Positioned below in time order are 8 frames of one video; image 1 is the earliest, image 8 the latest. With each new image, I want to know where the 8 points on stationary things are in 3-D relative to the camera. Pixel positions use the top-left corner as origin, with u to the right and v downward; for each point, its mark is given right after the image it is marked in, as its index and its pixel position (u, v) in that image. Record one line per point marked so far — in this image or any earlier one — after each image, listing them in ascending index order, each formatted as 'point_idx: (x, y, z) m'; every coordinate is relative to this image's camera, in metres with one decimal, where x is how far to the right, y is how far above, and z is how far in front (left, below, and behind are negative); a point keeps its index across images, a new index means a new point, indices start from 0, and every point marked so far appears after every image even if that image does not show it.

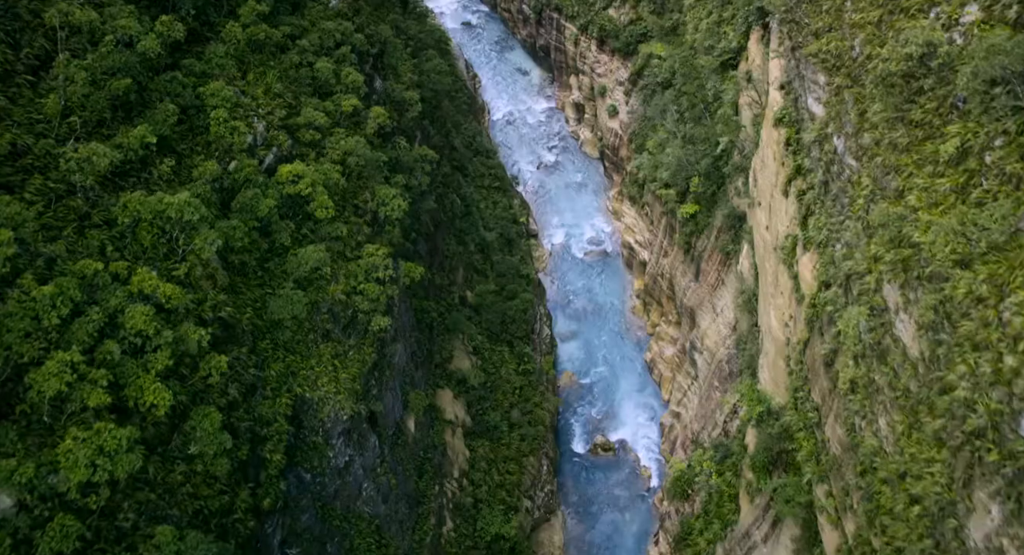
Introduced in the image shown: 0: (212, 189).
0: (-4.9, +1.3, +13.1) m
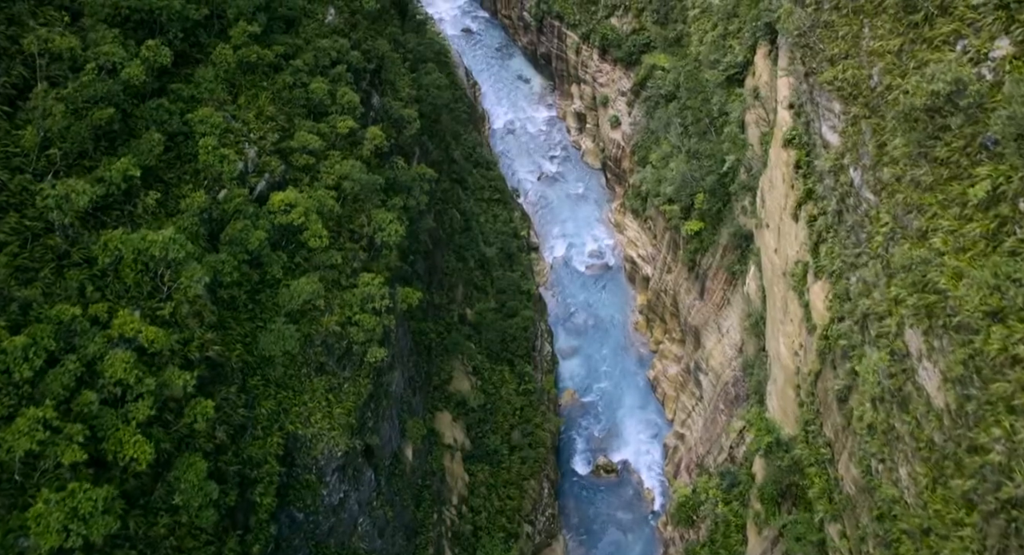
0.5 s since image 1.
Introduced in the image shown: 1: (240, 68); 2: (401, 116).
0: (-4.8, +0.8, +12.6) m
1: (-4.9, +3.6, +14.4) m
2: (-2.7, +3.9, +19.9) m
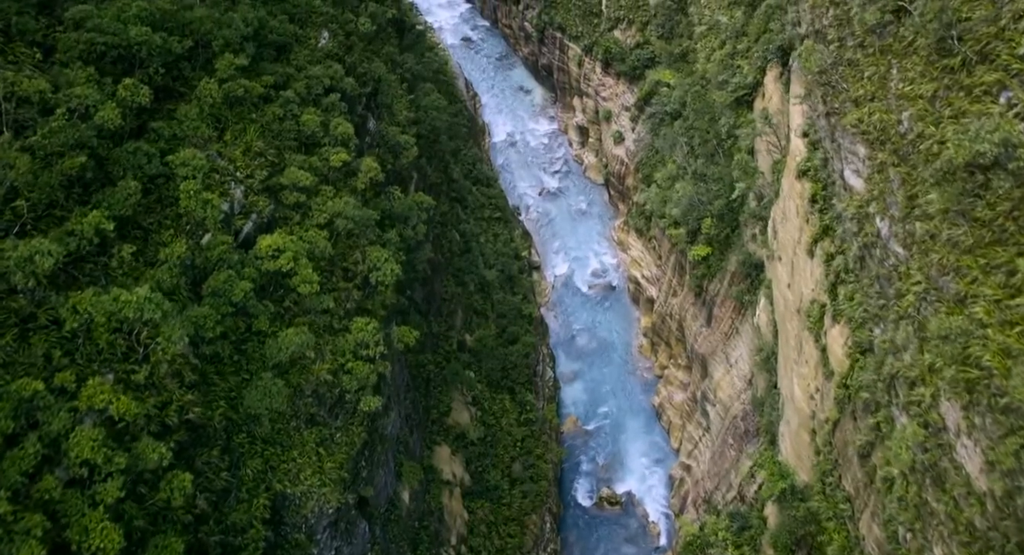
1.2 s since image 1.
0: (-4.8, 0.0, +11.8) m
1: (-4.8, +2.9, +13.7) m
2: (-2.7, +3.2, +19.1) m
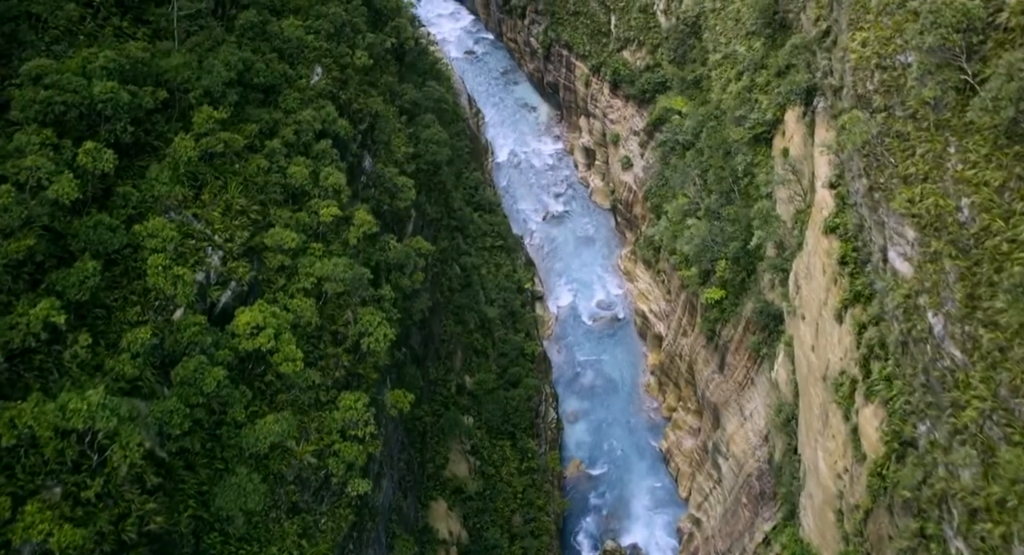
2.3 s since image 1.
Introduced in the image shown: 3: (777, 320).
0: (-4.8, -1.0, +10.6) m
1: (-4.7, +1.8, +12.5) m
2: (-2.6, +2.1, +18.0) m
3: (+6.3, -1.0, +19.3) m
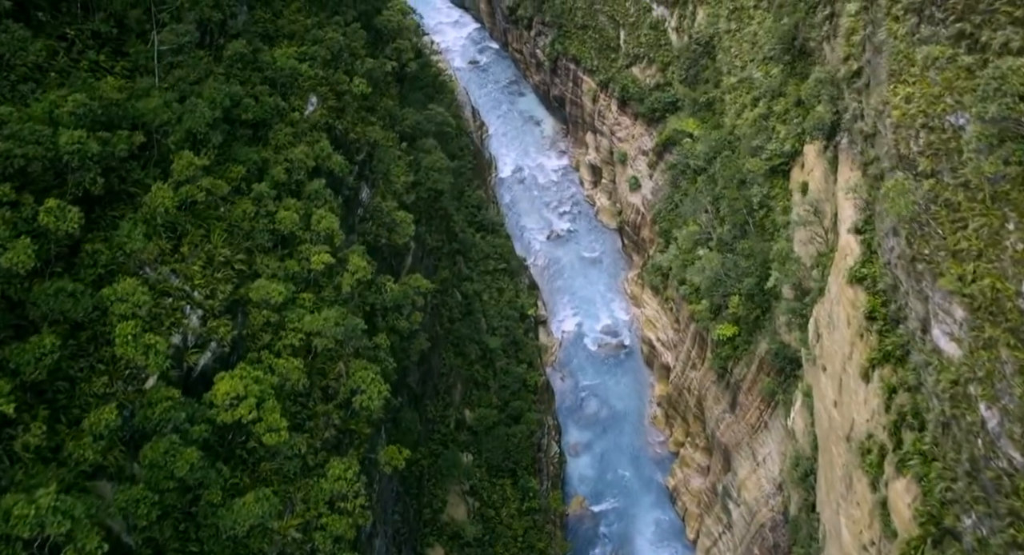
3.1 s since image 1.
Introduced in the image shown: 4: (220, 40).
0: (-4.7, -1.8, +9.7) m
1: (-4.6, +1.0, +11.5) m
2: (-2.5, +1.2, +17.0) m
3: (+6.3, -1.9, +18.4) m
4: (-5.0, +4.1, +14.1) m
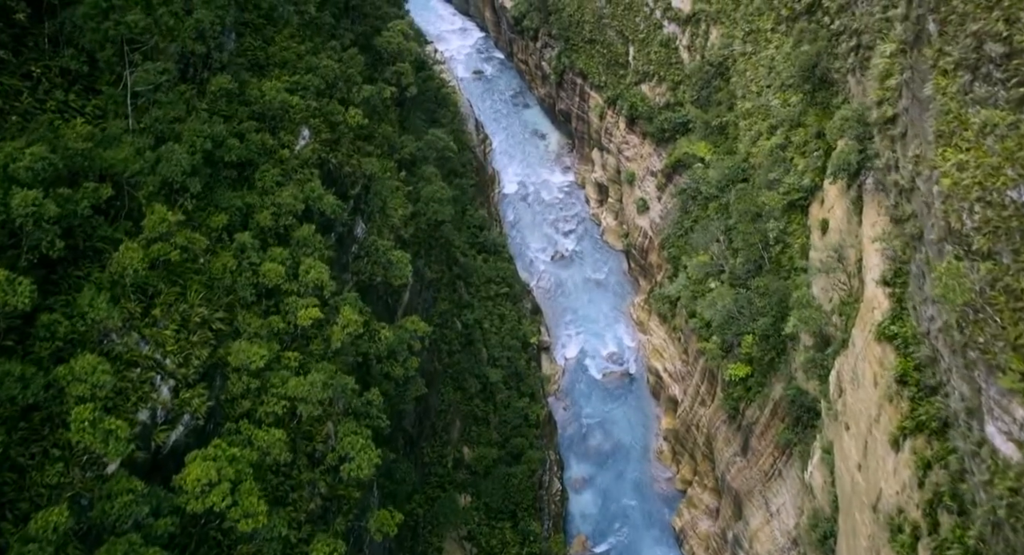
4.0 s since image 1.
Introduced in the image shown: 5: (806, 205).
0: (-4.7, -2.6, +8.7) m
1: (-4.6, +0.2, +10.6) m
2: (-2.4, +0.4, +16.0) m
3: (+6.4, -2.9, +17.3) m
4: (-4.9, +3.3, +13.2) m
5: (+6.9, +1.7, +19.1) m
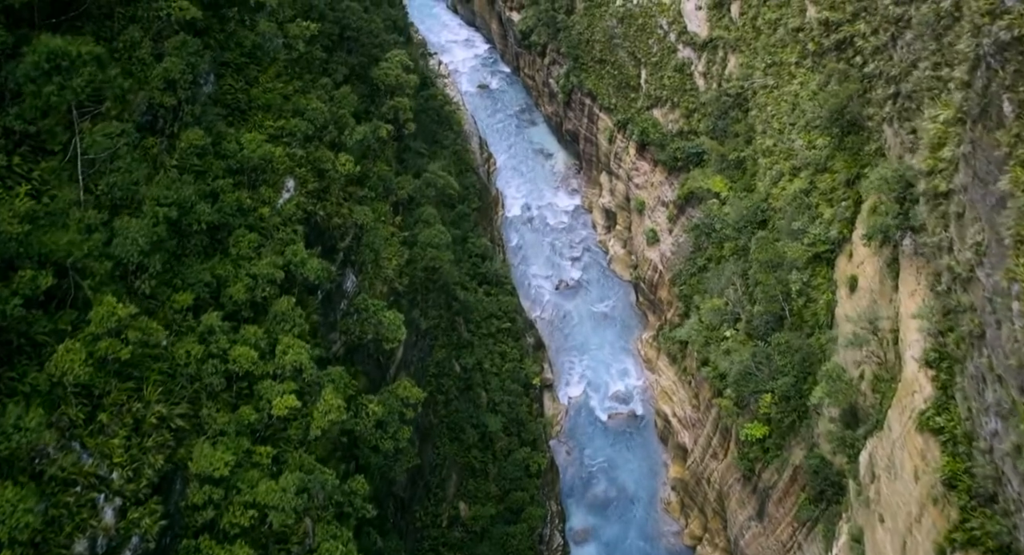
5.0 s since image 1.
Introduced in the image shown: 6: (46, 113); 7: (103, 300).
0: (-4.7, -3.7, +7.4) m
1: (-4.6, -0.8, +9.2) m
2: (-2.3, -0.7, +14.7) m
3: (+6.4, -4.1, +16.0) m
4: (-4.9, +2.2, +11.8) m
5: (+7.0, +0.4, +17.8) m
6: (-5.8, +2.3, +10.5) m
7: (-4.7, -0.1, +9.5) m
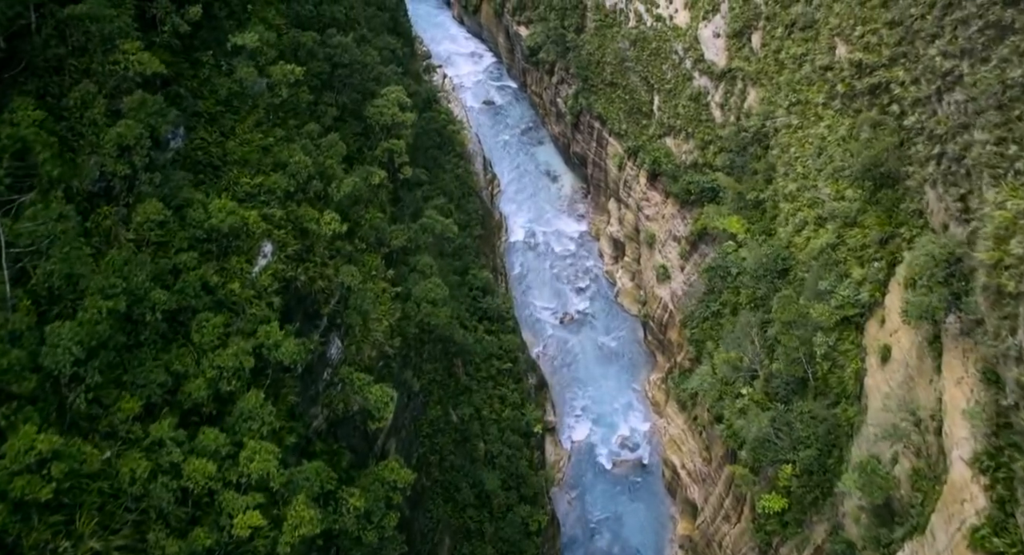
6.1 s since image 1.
0: (-4.8, -4.7, +6.0) m
1: (-4.6, -1.9, +7.9) m
2: (-2.3, -1.8, +13.3) m
3: (+6.3, -5.4, +14.5) m
4: (-4.8, +1.1, +10.5) m
5: (+7.0, -0.9, +16.3) m
6: (-5.8, +1.2, +9.1) m
7: (-4.7, -1.2, +8.1) m
